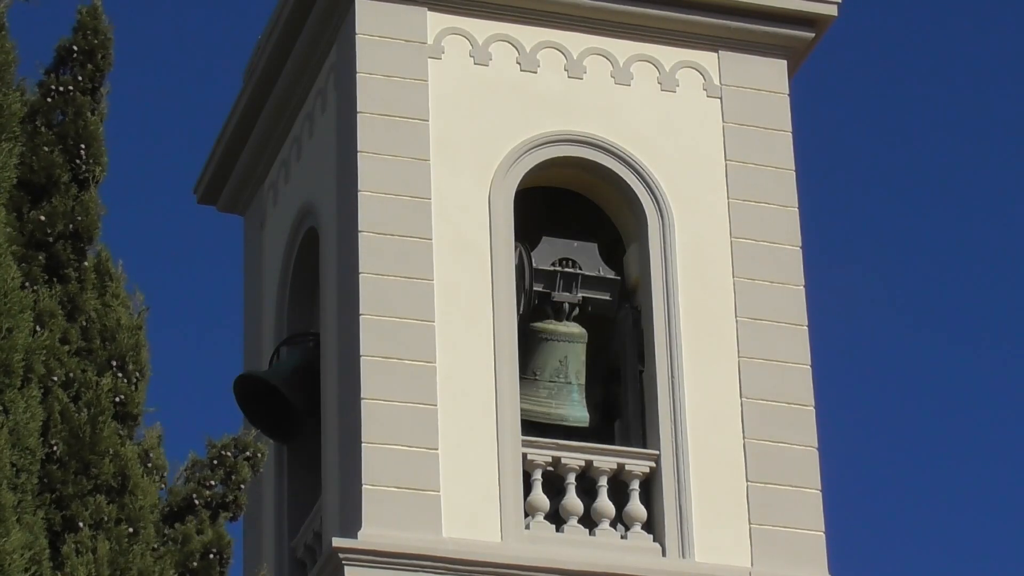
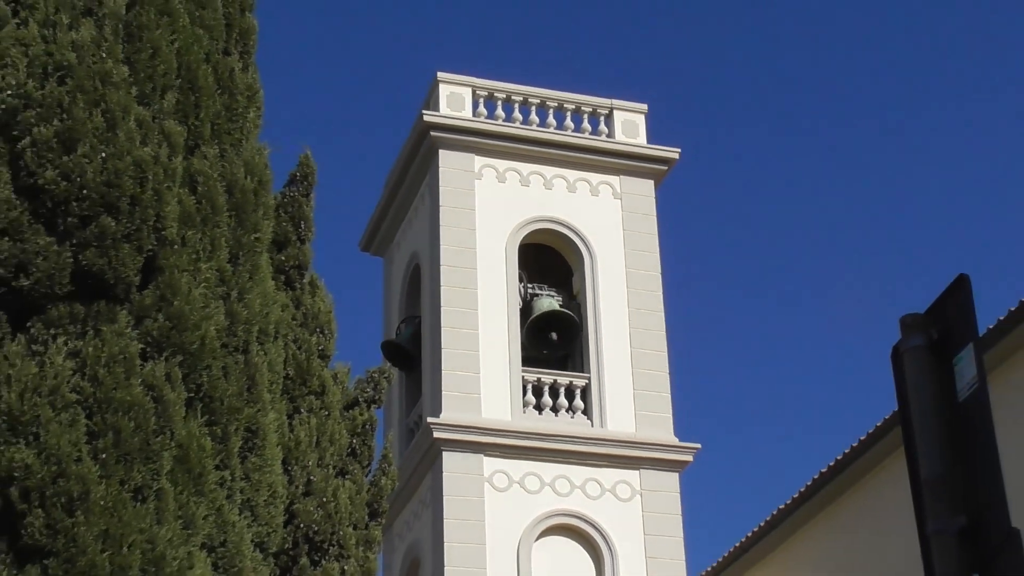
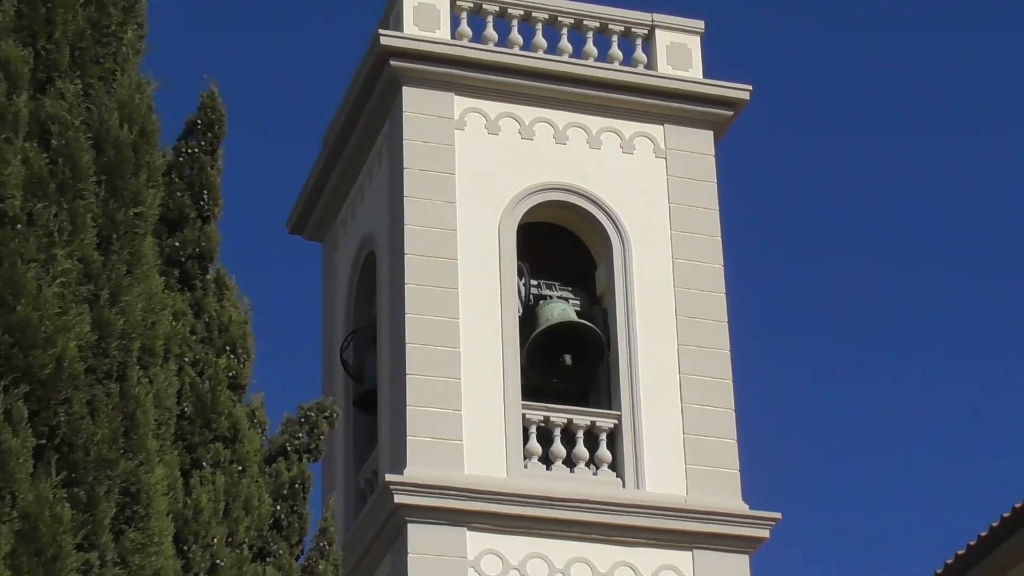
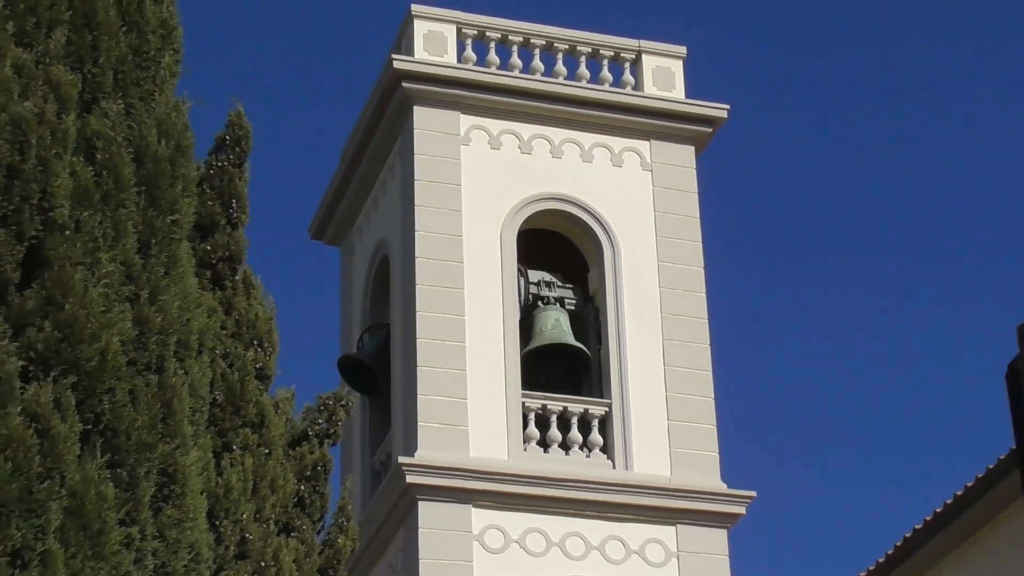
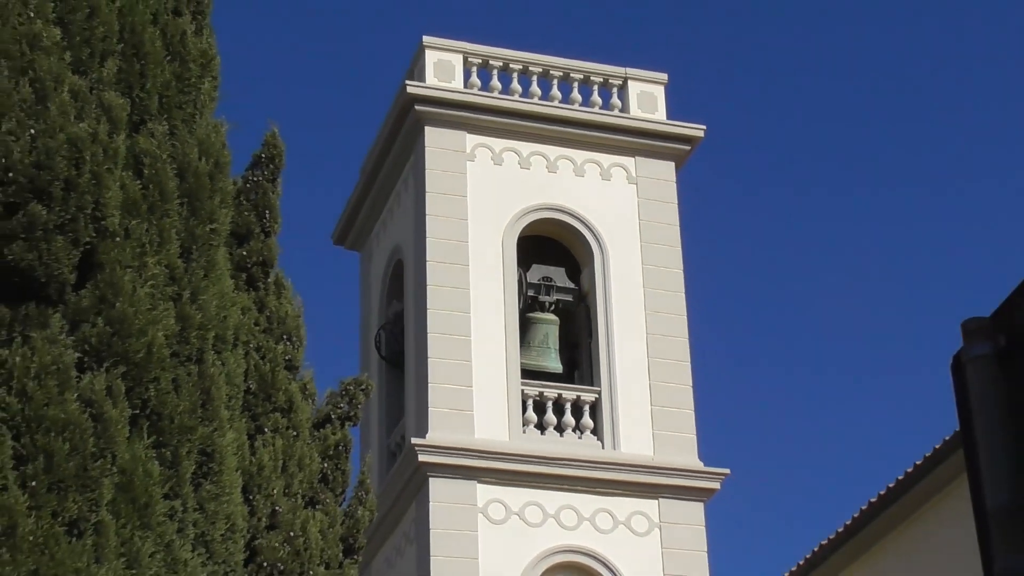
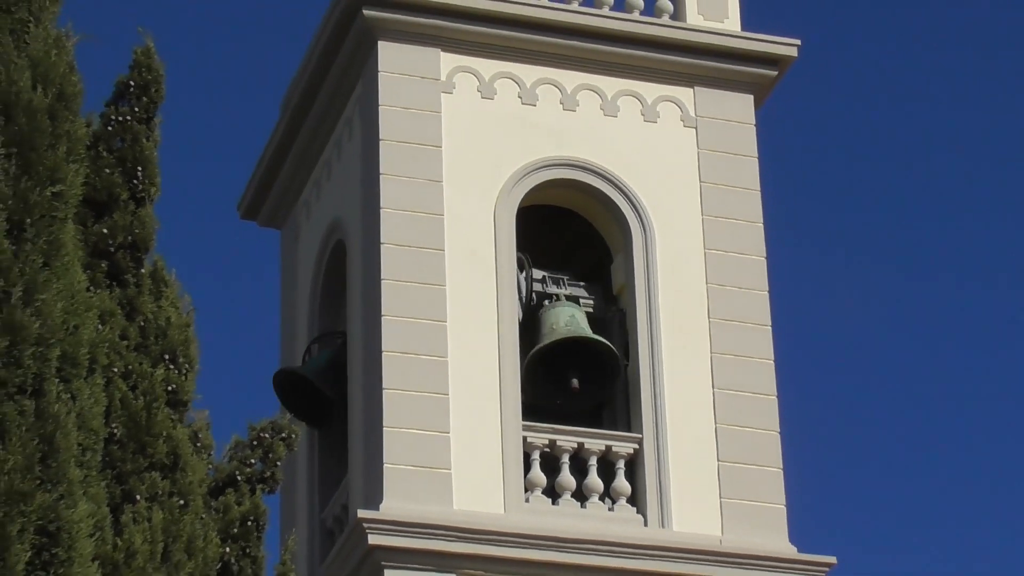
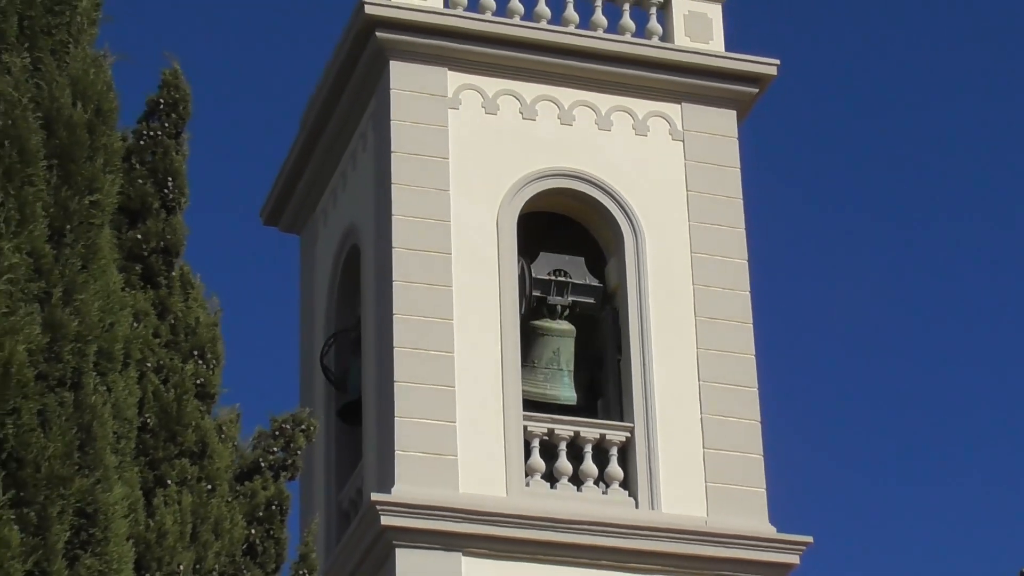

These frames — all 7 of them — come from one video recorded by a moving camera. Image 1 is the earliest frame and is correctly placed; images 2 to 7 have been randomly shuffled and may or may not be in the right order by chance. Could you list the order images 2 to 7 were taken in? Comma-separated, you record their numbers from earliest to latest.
6, 7, 3, 4, 5, 2
